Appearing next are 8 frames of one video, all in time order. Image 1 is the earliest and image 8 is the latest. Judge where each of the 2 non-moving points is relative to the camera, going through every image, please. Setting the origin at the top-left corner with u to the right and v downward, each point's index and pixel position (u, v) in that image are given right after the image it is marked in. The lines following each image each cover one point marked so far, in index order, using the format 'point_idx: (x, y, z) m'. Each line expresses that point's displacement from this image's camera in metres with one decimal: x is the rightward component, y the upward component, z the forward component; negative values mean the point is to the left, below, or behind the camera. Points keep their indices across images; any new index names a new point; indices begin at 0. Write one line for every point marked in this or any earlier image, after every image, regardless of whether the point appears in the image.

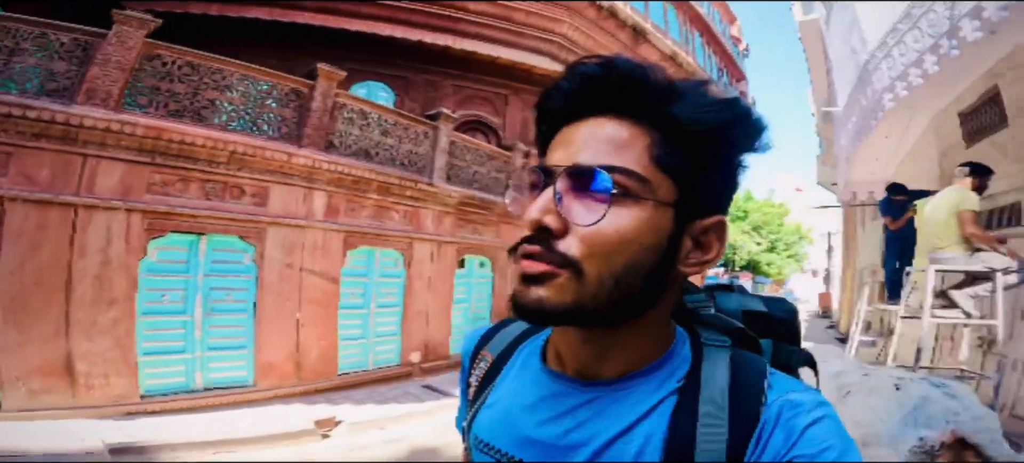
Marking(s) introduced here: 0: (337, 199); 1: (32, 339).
0: (-0.6, +0.1, +1.8) m
1: (-1.1, -0.2, +1.2) m
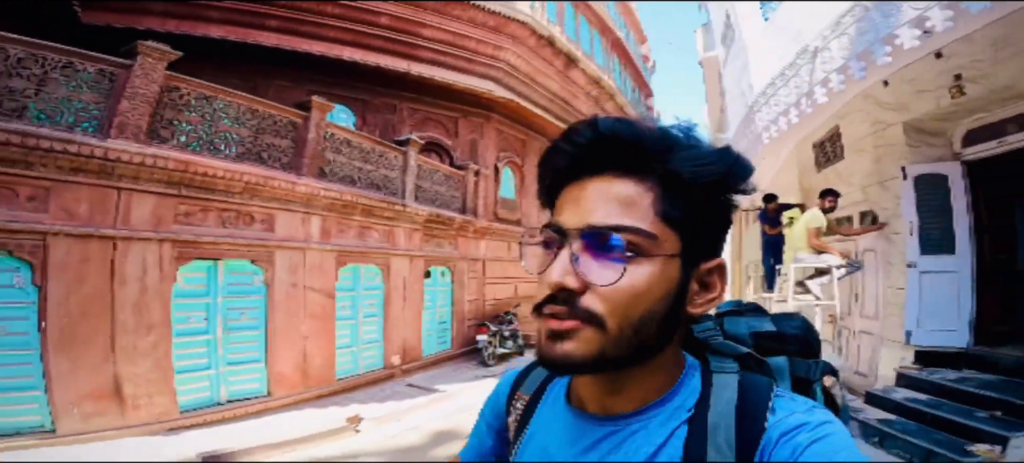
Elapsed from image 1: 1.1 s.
0: (-0.7, 0.0, +2.0) m
1: (-1.1, -0.3, +1.3) m
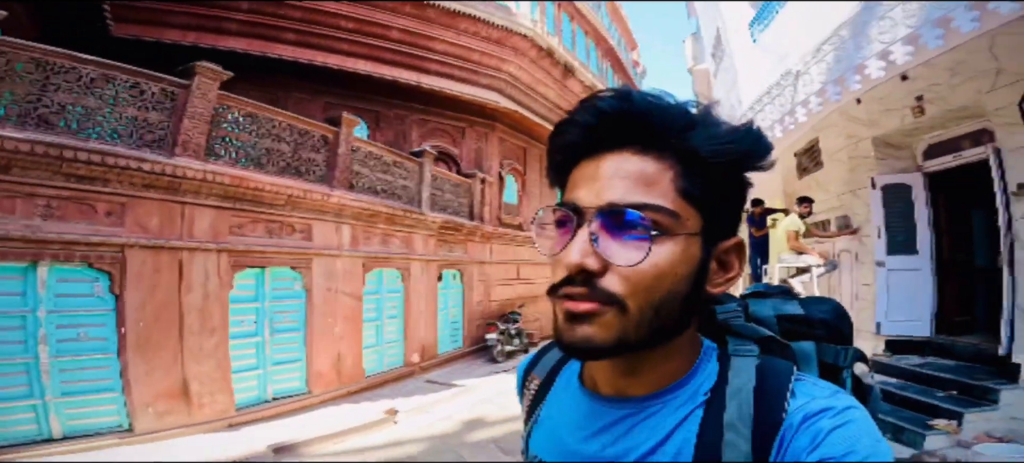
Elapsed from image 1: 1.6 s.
0: (-0.6, 0.0, +2.1) m
1: (-1.0, -0.4, +1.4) m
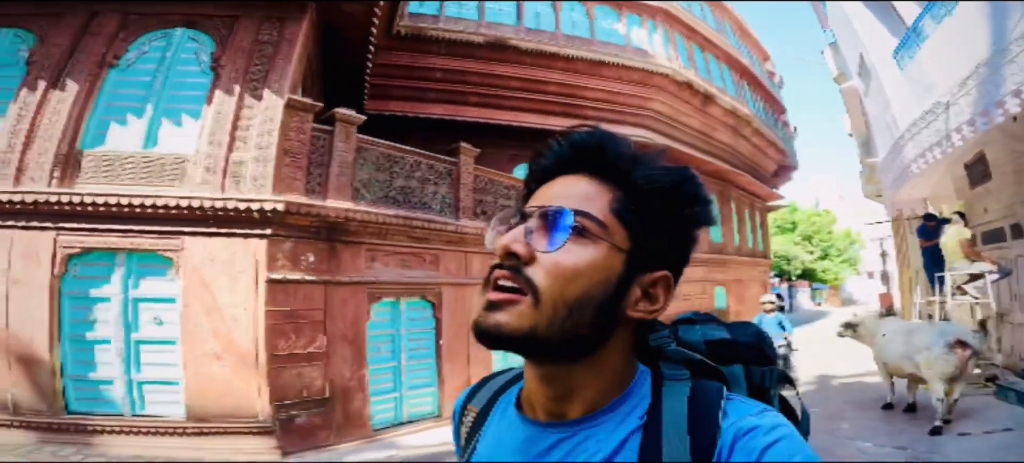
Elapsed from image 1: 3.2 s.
0: (+0.2, -0.1, +2.7) m
1: (-0.2, -0.5, +2.1) m
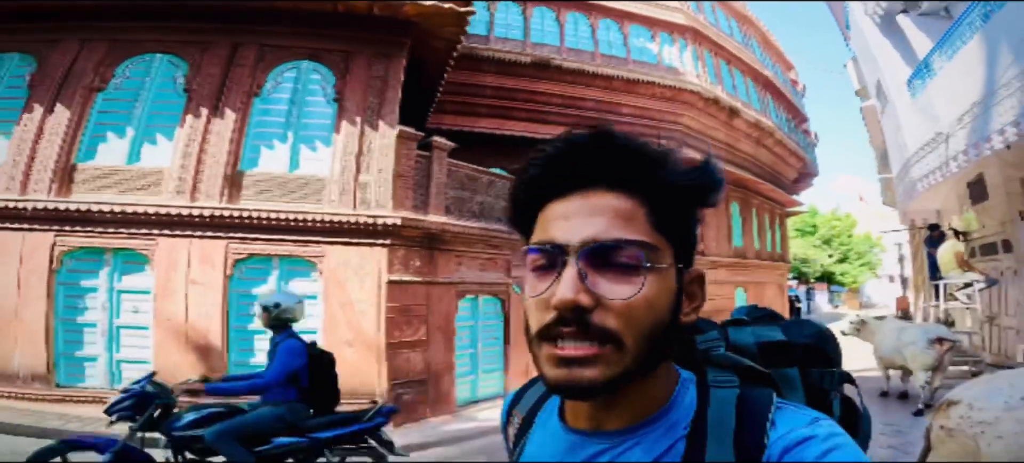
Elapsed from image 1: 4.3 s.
0: (+0.5, -0.2, +3.1) m
1: (+0.1, -0.6, +2.5) m
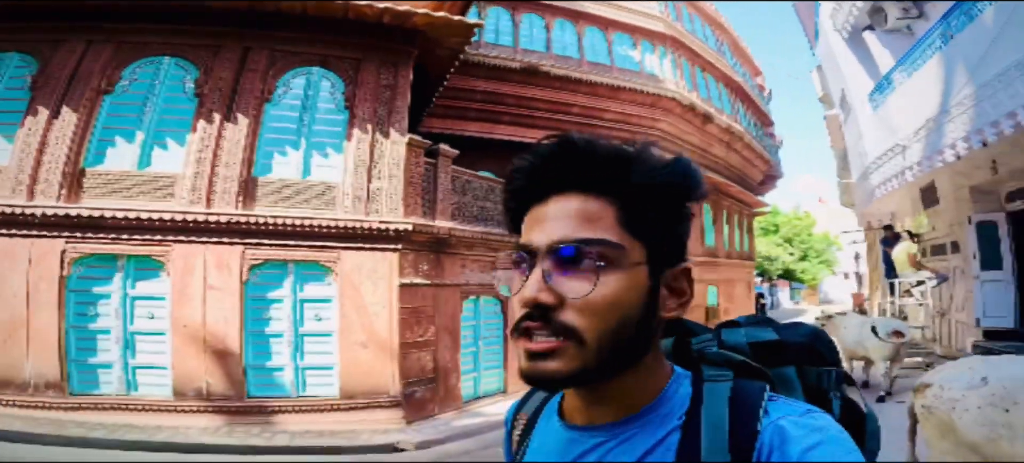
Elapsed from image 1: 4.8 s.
0: (+0.5, -0.2, +3.2) m
1: (+0.1, -0.6, +2.6) m
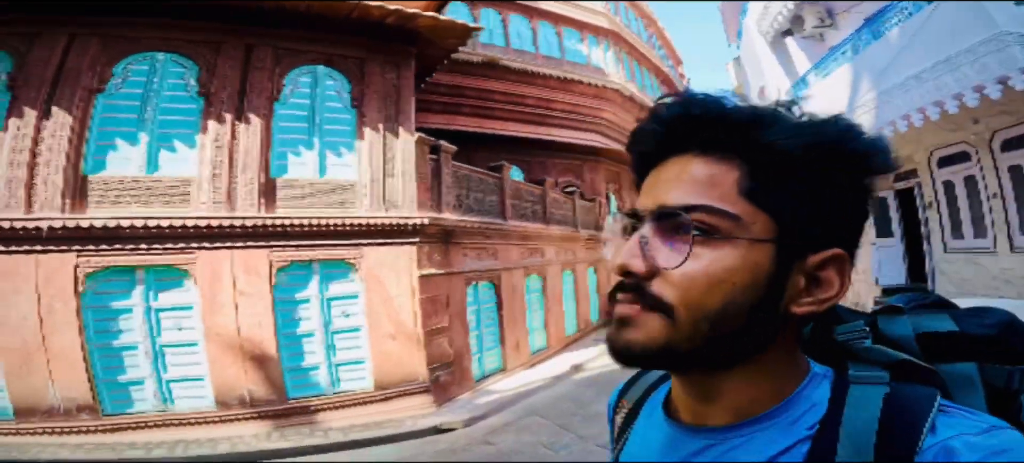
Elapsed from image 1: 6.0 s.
0: (+0.4, -0.1, +3.5) m
1: (+0.1, -0.5, +2.9) m
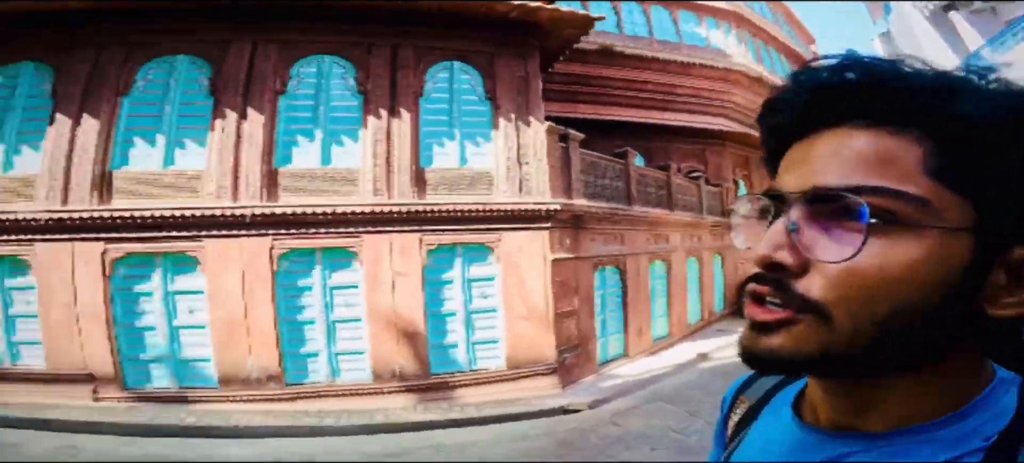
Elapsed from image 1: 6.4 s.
0: (+1.2, 0.0, +3.5) m
1: (+0.8, -0.5, +2.9) m
